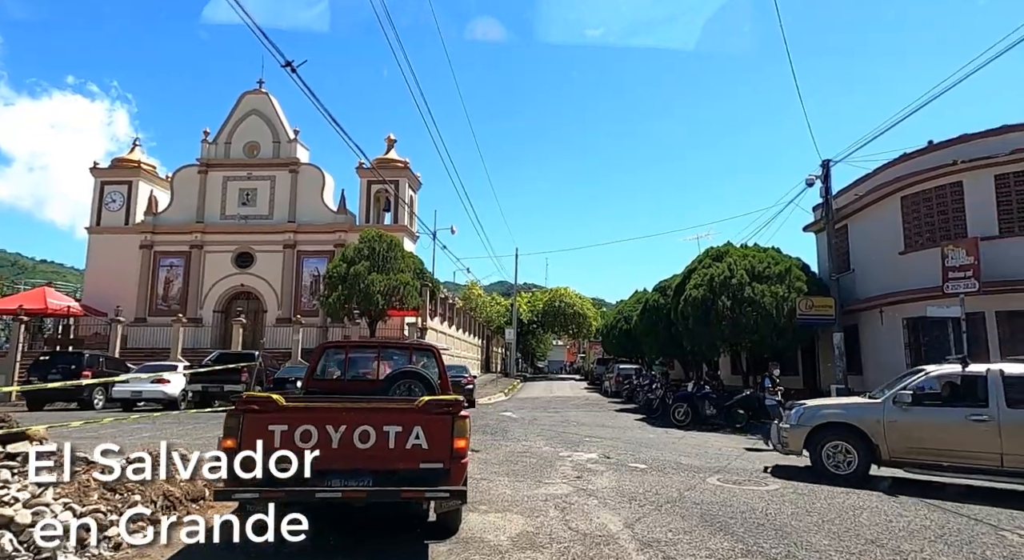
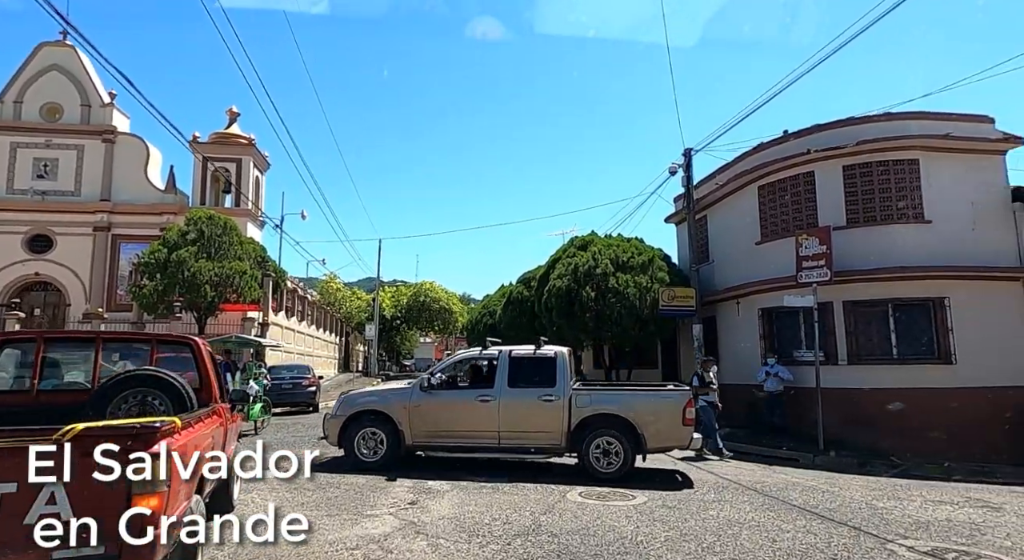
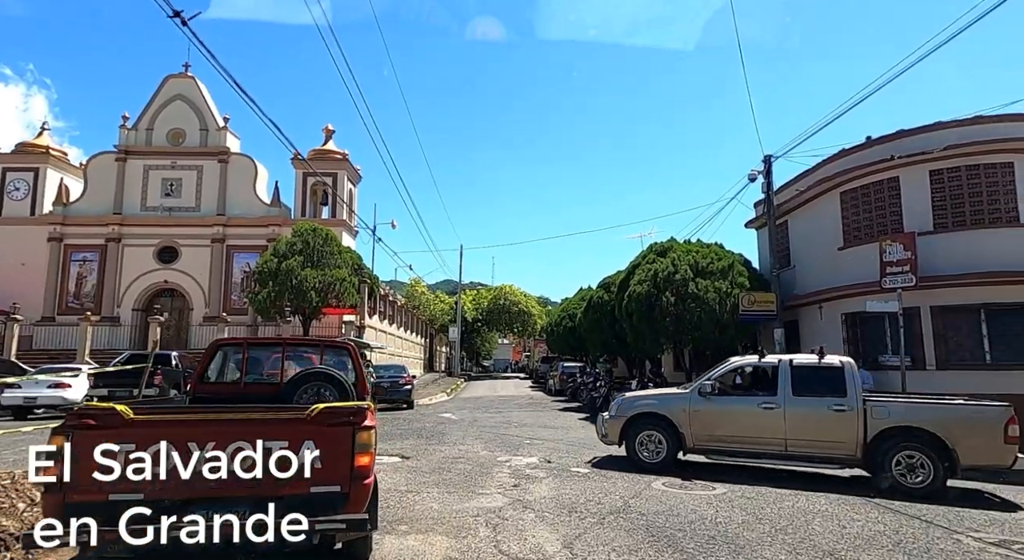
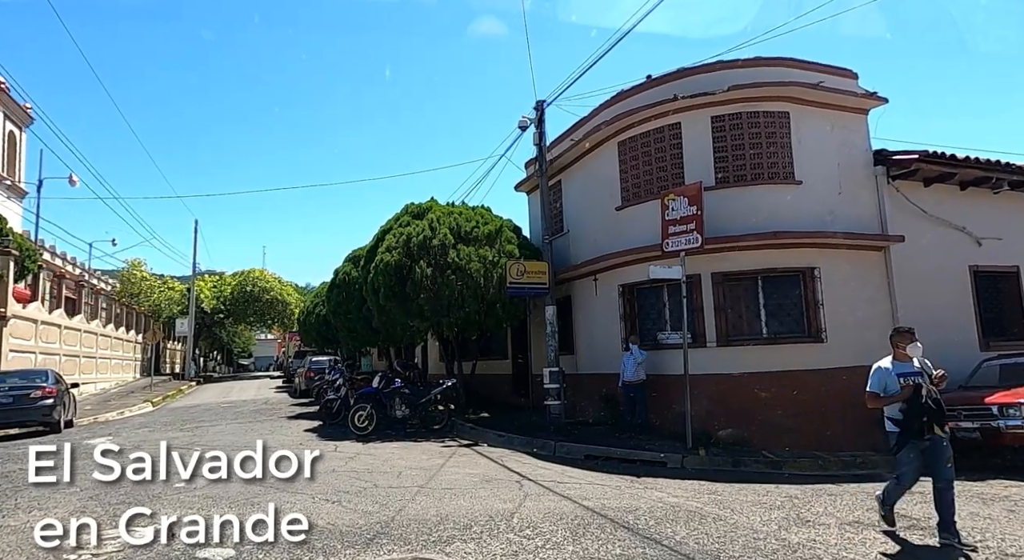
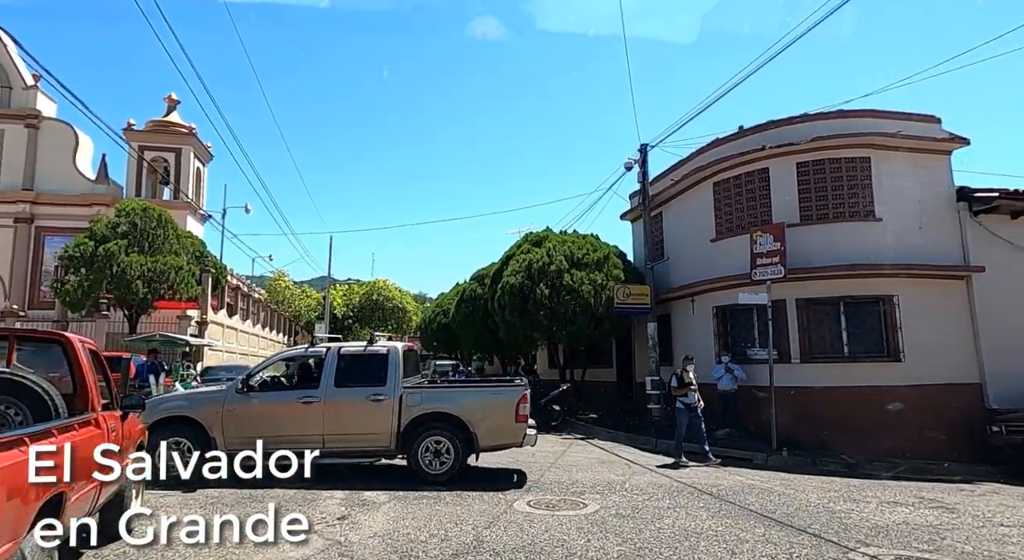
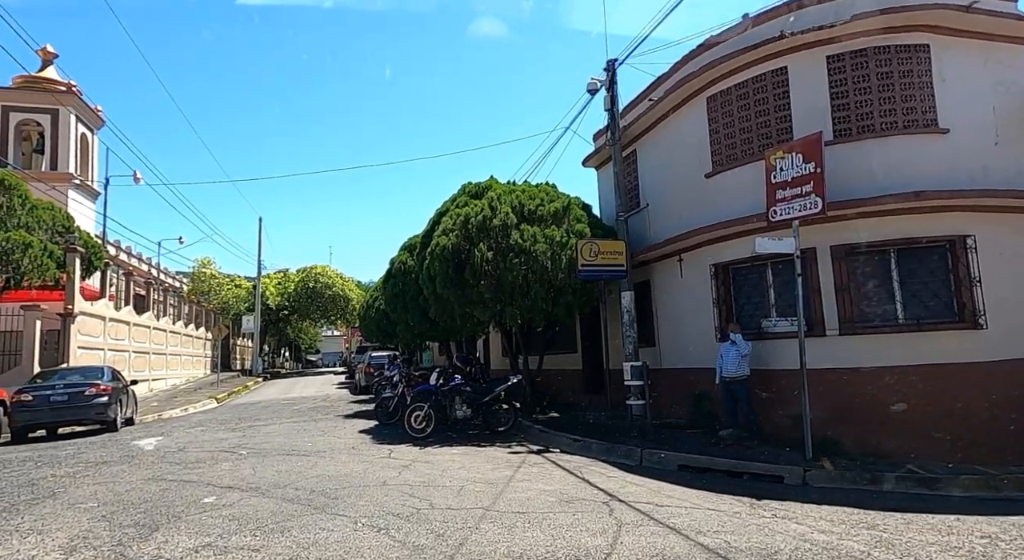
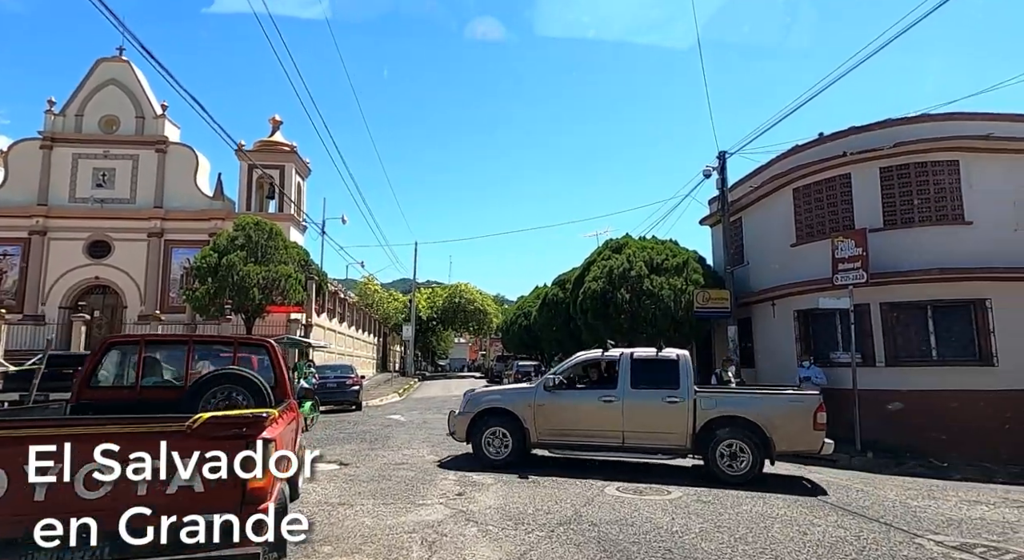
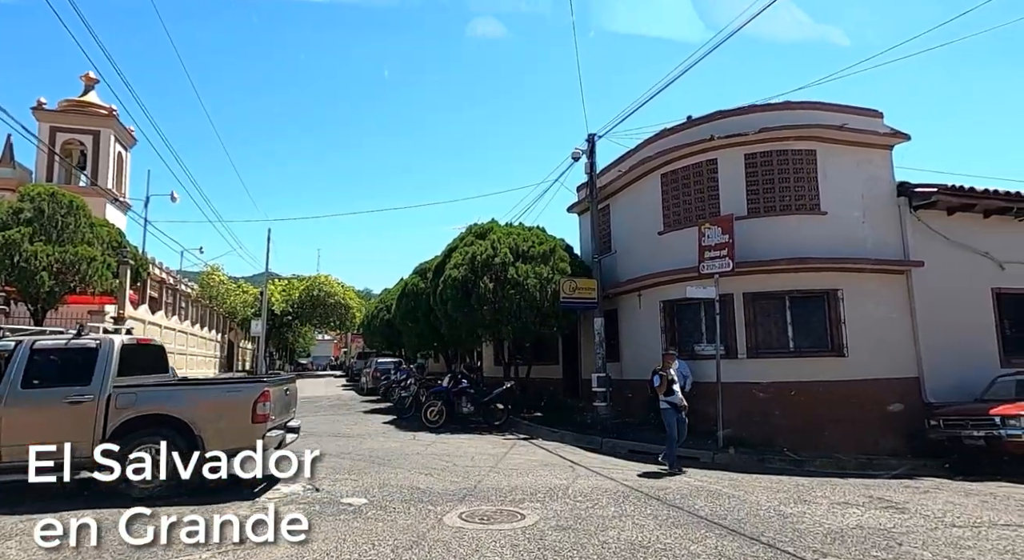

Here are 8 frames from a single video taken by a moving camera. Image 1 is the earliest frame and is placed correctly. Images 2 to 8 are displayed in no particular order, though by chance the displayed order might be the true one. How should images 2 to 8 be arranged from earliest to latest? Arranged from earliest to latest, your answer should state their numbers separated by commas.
3, 7, 2, 5, 8, 4, 6
